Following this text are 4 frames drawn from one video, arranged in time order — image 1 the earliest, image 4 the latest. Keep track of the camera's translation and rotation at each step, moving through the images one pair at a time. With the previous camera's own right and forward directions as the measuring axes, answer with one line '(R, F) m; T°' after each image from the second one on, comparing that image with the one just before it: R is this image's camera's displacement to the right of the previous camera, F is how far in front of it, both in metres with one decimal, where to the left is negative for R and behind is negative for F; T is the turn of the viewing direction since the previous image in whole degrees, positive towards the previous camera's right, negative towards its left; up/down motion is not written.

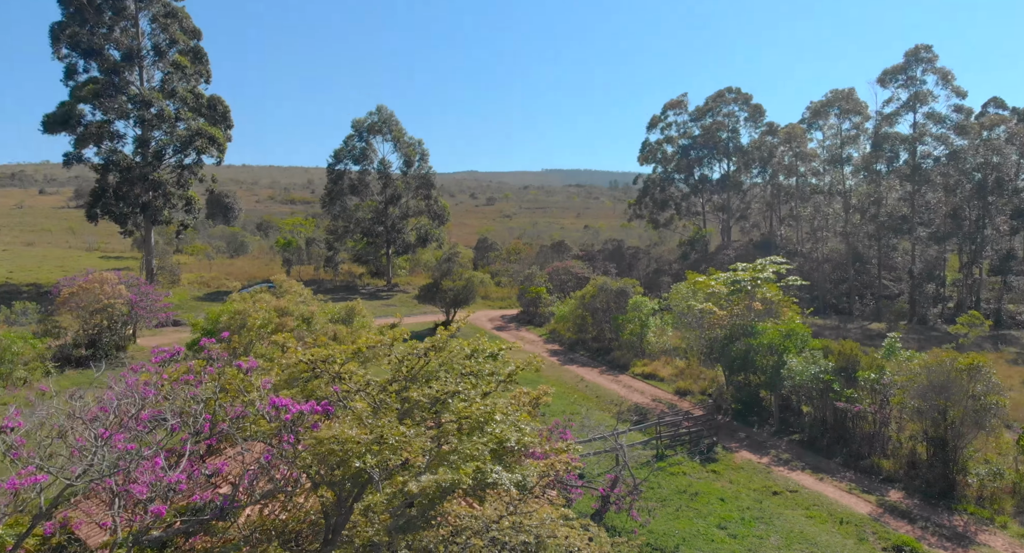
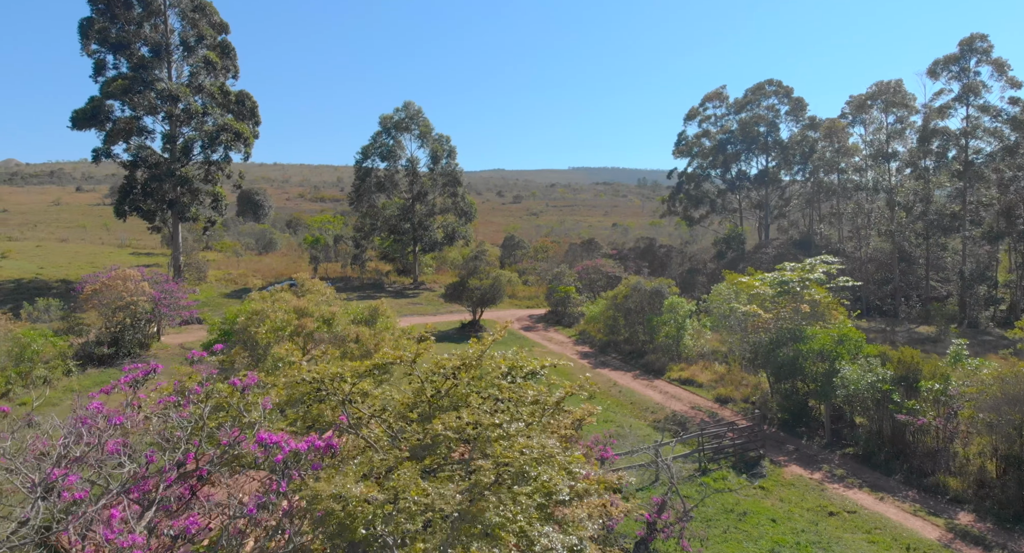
(-0.1, +0.8) m; -2°
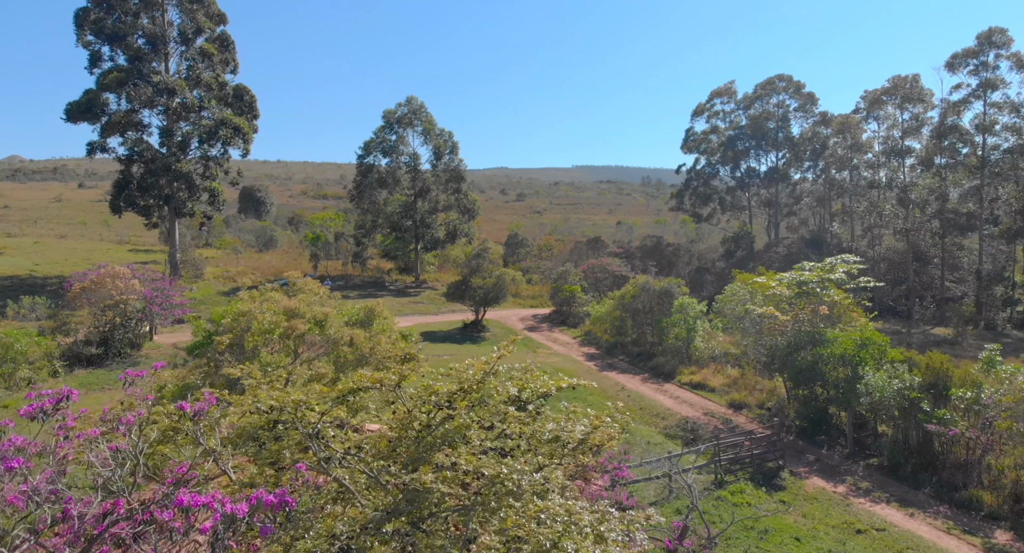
(0.0, +0.8) m; 0°
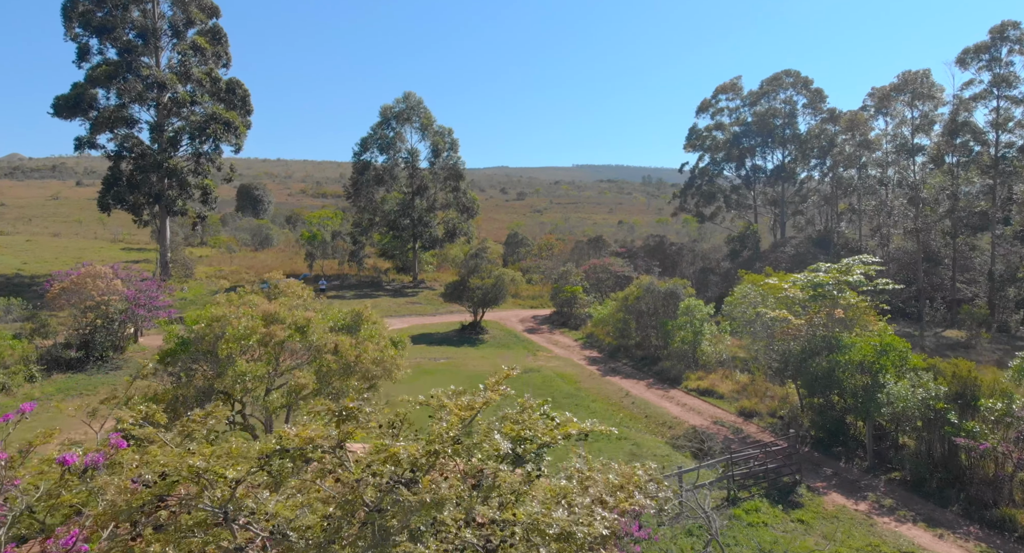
(0.0, +0.8) m; 0°
